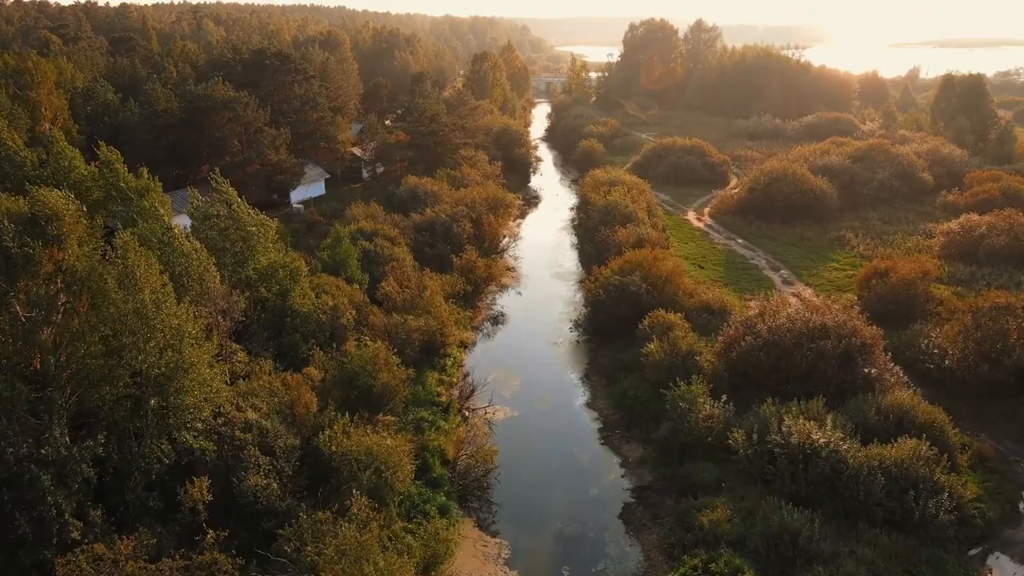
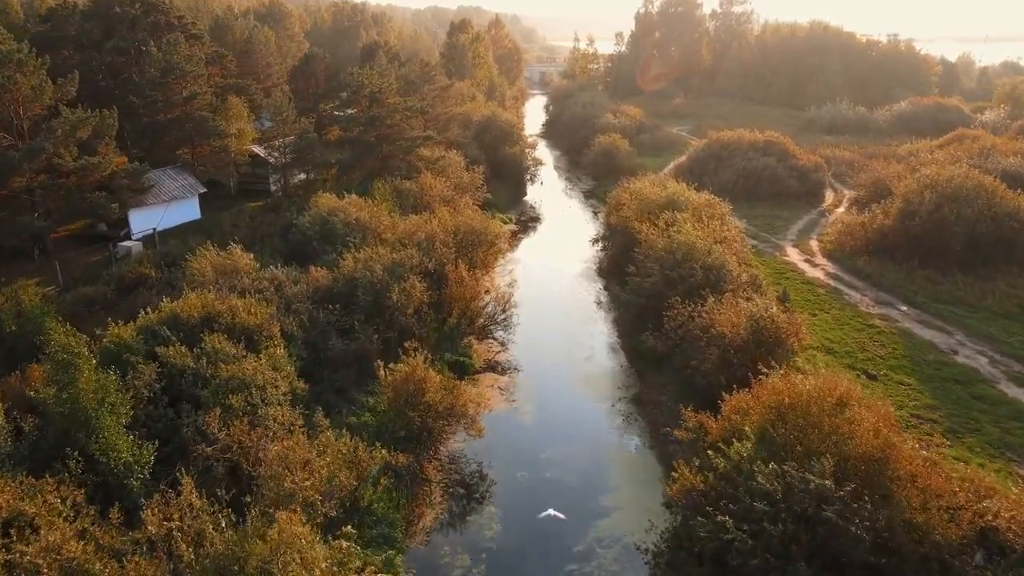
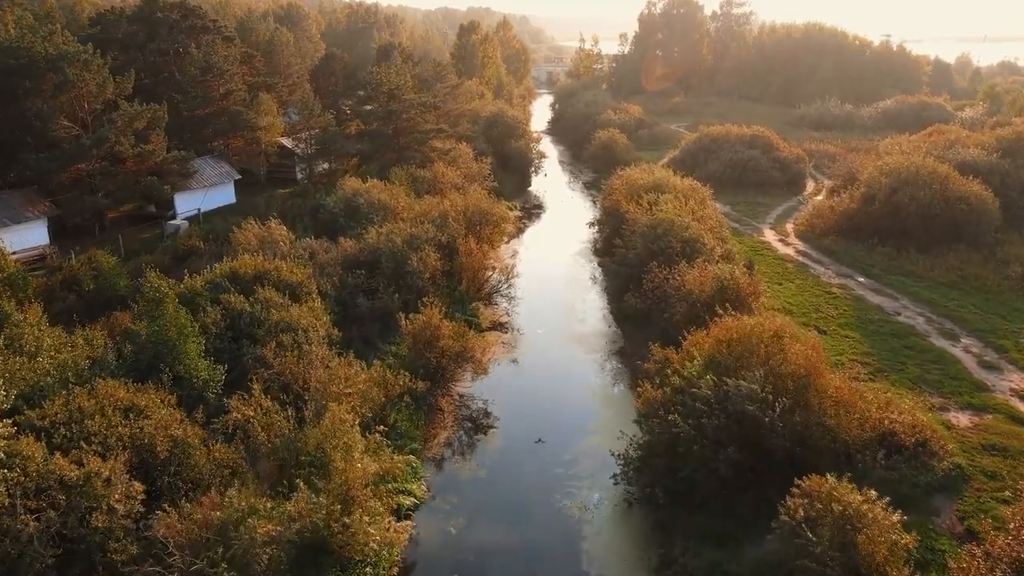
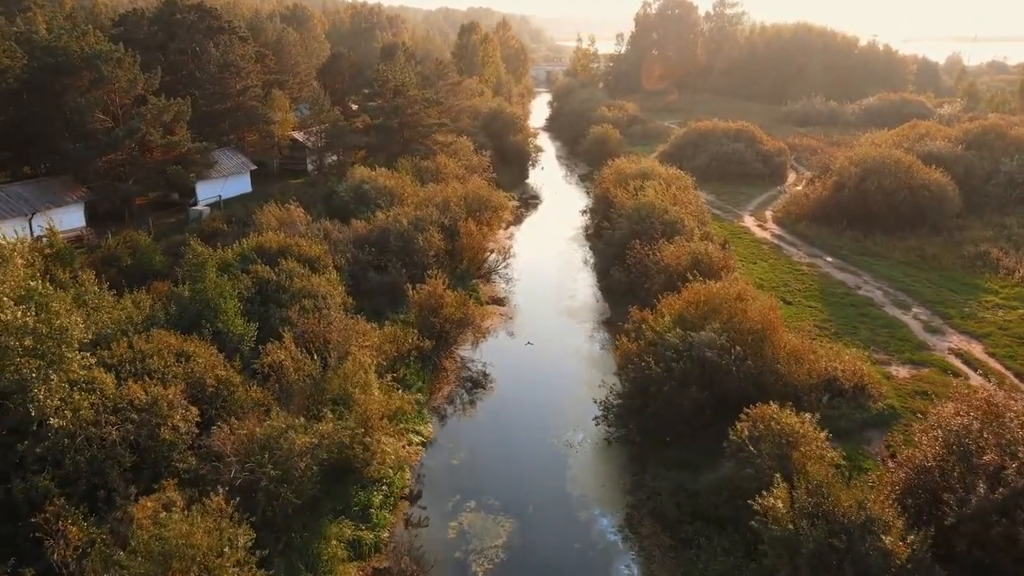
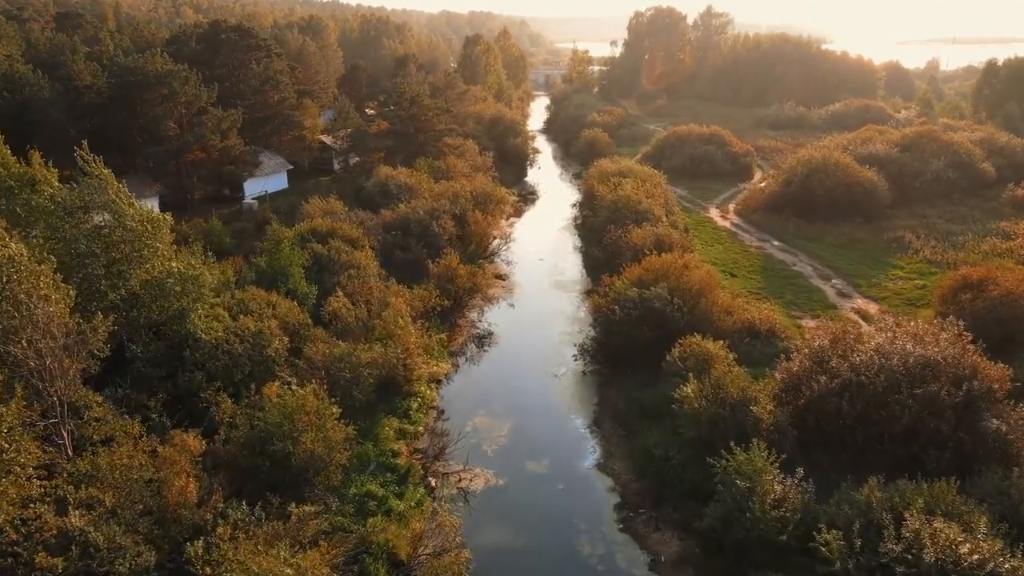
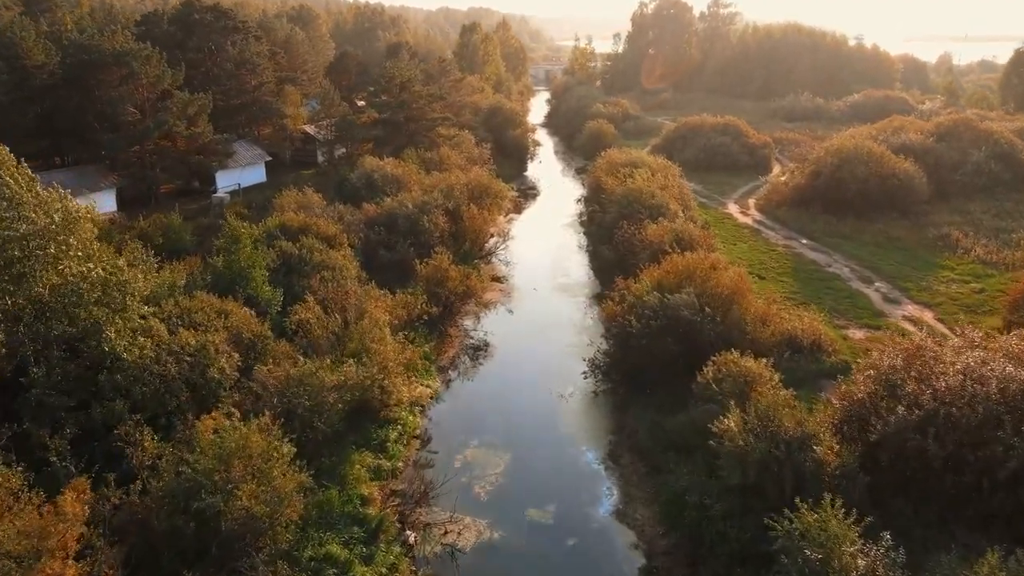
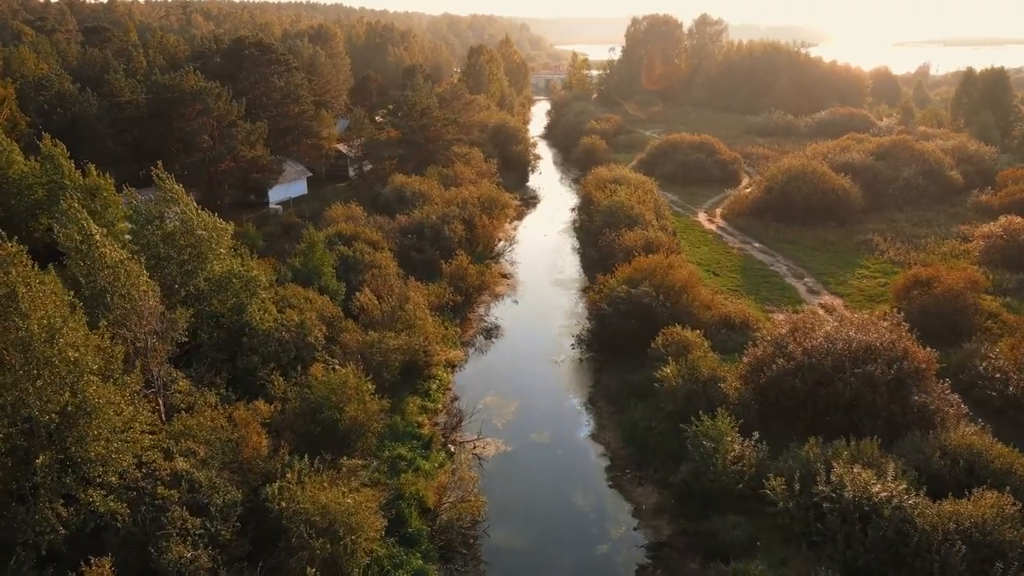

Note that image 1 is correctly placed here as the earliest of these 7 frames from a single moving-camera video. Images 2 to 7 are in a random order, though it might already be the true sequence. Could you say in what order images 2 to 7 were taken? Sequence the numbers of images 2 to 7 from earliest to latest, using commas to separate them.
7, 5, 6, 4, 3, 2
